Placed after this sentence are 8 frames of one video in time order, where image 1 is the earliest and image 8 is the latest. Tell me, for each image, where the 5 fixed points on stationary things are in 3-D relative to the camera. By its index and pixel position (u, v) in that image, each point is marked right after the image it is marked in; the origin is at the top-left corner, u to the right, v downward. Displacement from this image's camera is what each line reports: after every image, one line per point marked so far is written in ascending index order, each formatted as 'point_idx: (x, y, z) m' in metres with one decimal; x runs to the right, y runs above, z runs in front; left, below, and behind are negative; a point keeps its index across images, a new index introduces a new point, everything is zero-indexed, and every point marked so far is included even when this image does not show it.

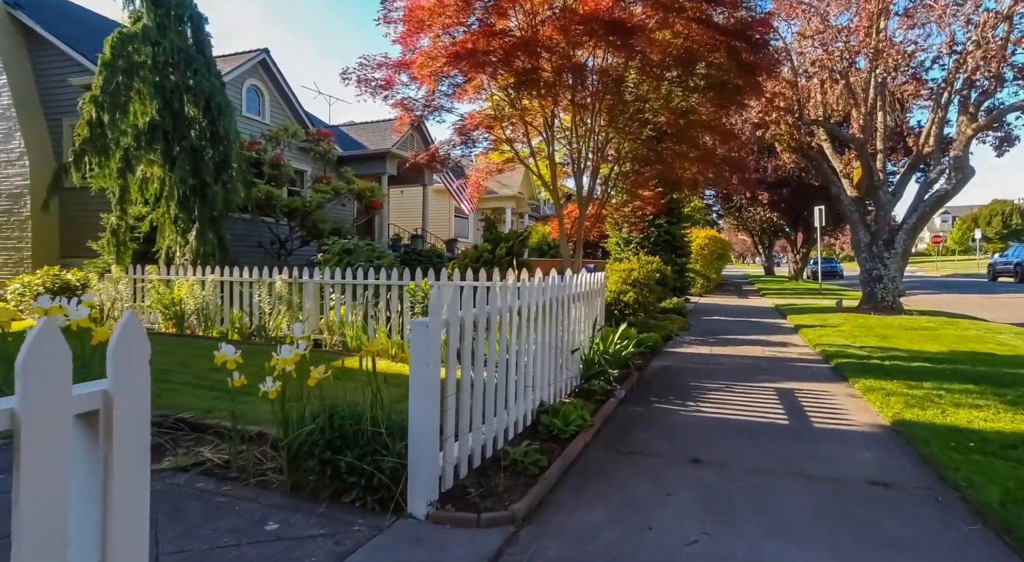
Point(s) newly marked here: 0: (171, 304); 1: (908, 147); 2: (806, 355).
0: (-4.7, -0.3, +9.4) m
1: (+10.9, +3.7, +18.9) m
2: (+4.0, -1.0, +9.2) m
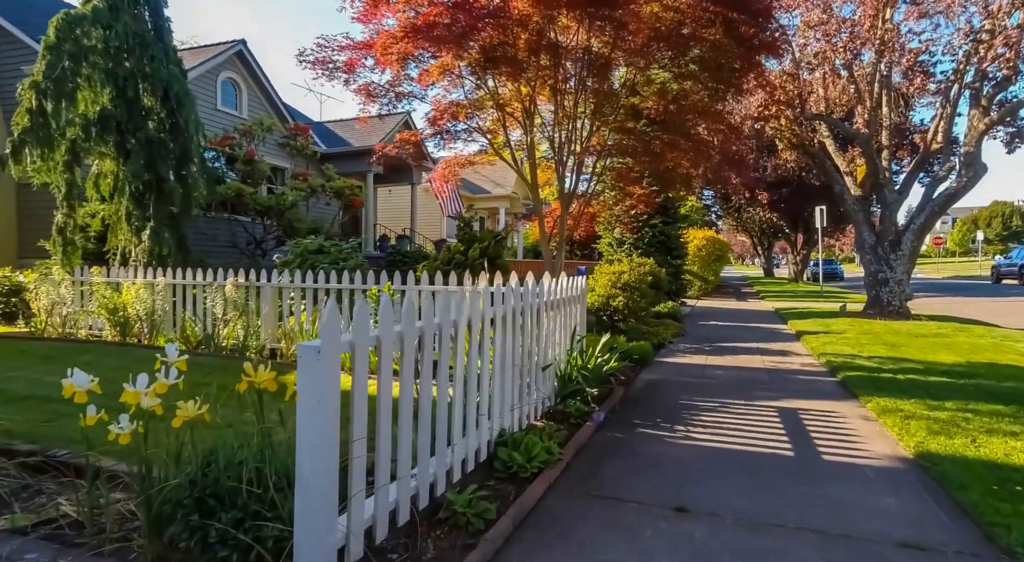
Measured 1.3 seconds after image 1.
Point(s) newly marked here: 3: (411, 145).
0: (-5.0, -0.4, +8.6) m
1: (+10.6, +3.6, +18.2) m
2: (+3.7, -1.1, +8.4) m
3: (-1.3, +1.7, +8.5) m
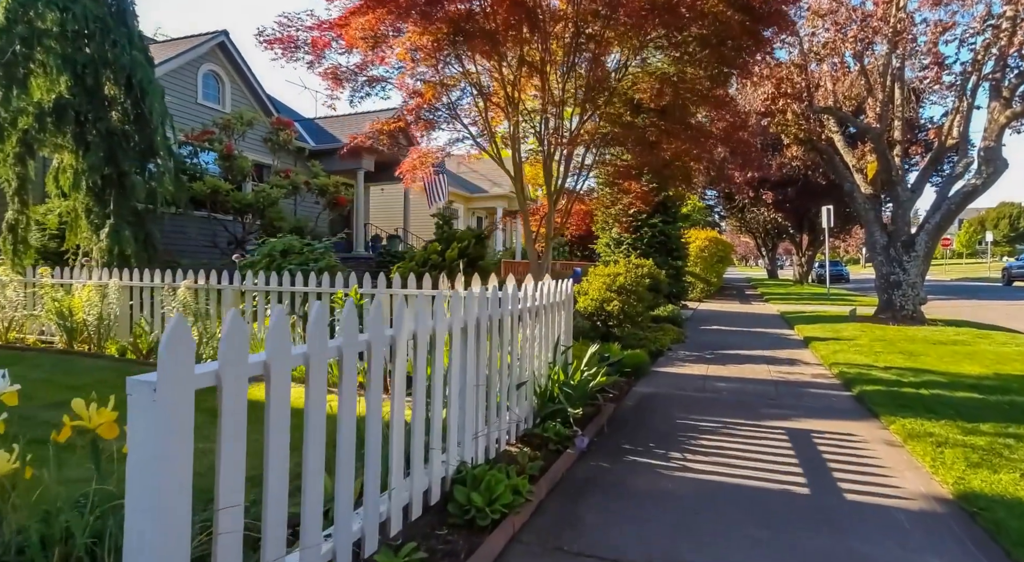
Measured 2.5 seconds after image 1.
0: (-5.2, -0.4, +7.9) m
1: (+10.5, +3.5, +17.4) m
2: (+3.5, -1.1, +7.7) m
3: (-1.4, +1.7, +7.8) m
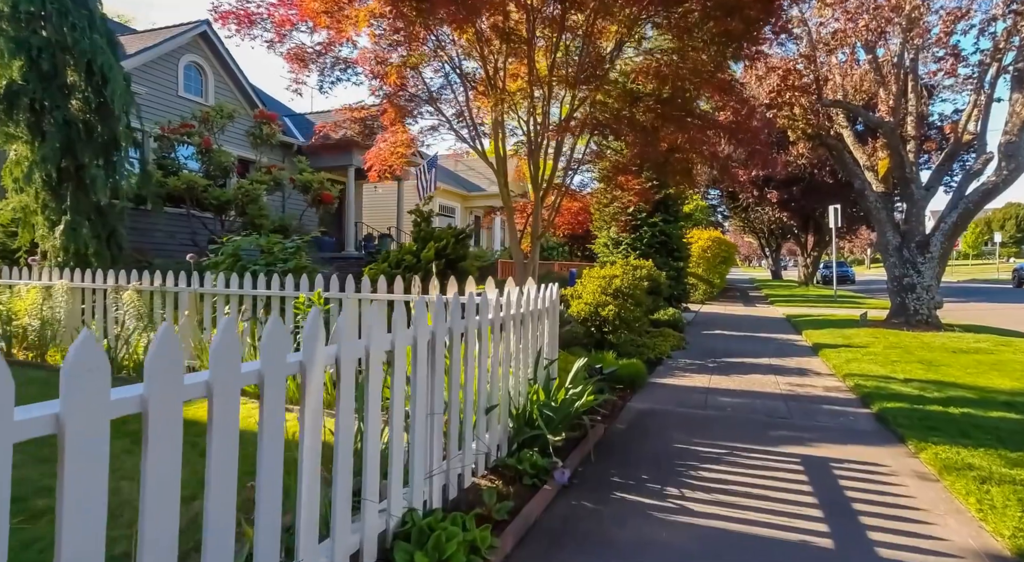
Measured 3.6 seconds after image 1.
0: (-5.3, -0.4, +7.3) m
1: (+10.4, +3.5, +16.7) m
2: (+3.3, -1.1, +7.0) m
3: (-1.6, +1.6, +7.1) m
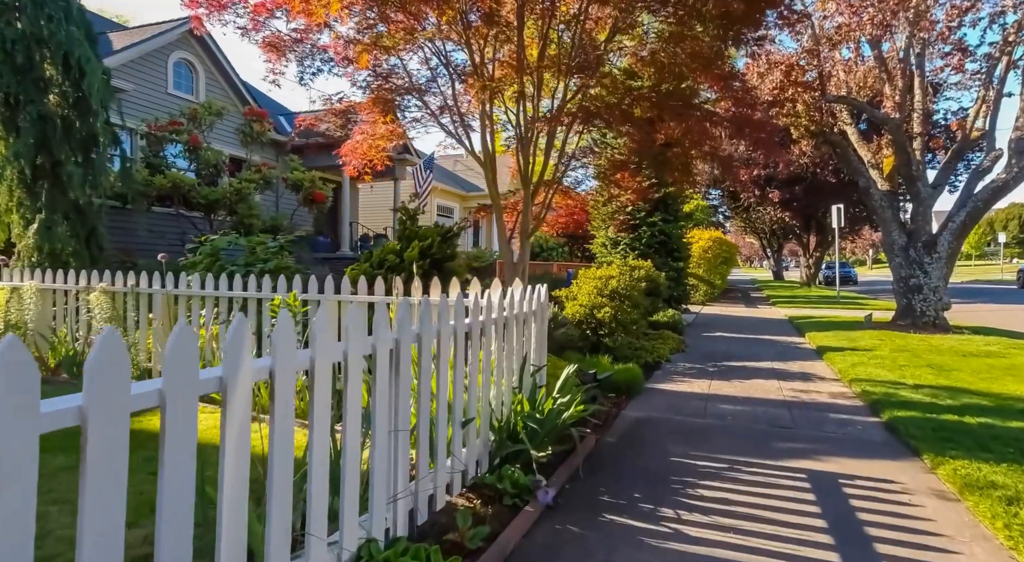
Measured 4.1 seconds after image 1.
0: (-5.4, -0.4, +6.9) m
1: (+10.3, +3.5, +16.3) m
2: (+3.2, -1.1, +6.7) m
3: (-1.7, +1.6, +6.8) m
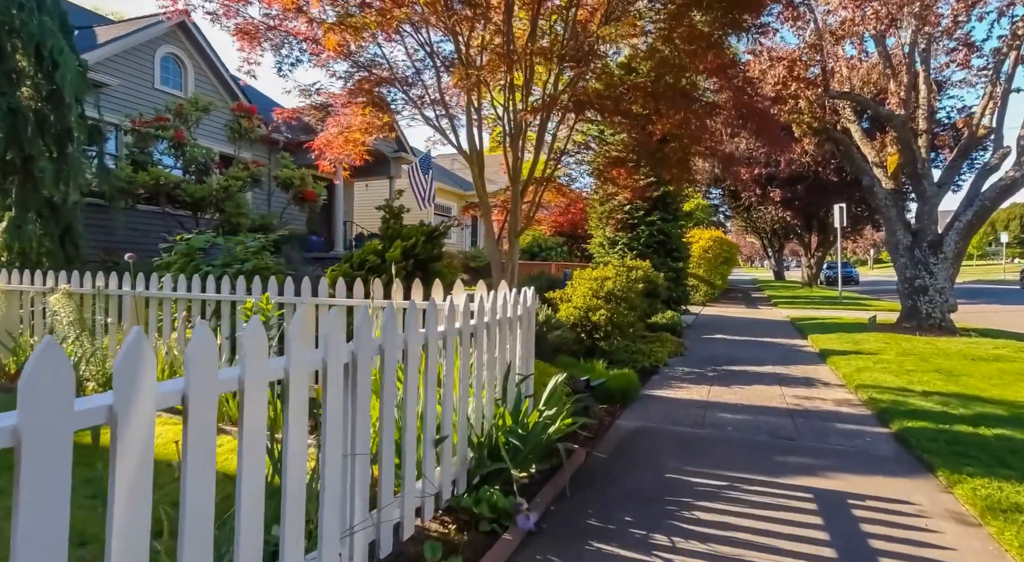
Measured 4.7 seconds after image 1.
0: (-5.5, -0.4, +6.6) m
1: (+10.2, +3.4, +16.0) m
2: (+3.1, -1.2, +6.3) m
3: (-1.8, +1.6, +6.4) m
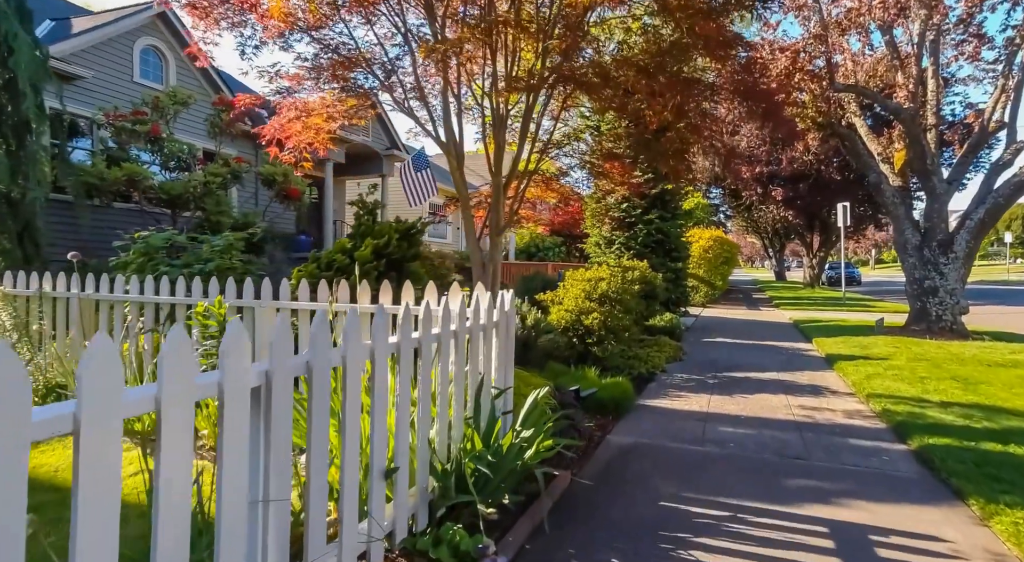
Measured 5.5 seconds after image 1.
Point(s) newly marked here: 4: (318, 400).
0: (-5.7, -0.4, +6.1) m
1: (+10.1, +3.4, +15.5) m
2: (+2.9, -1.2, +5.8) m
3: (-1.9, +1.6, +5.9) m
4: (-0.7, -0.4, +2.4) m
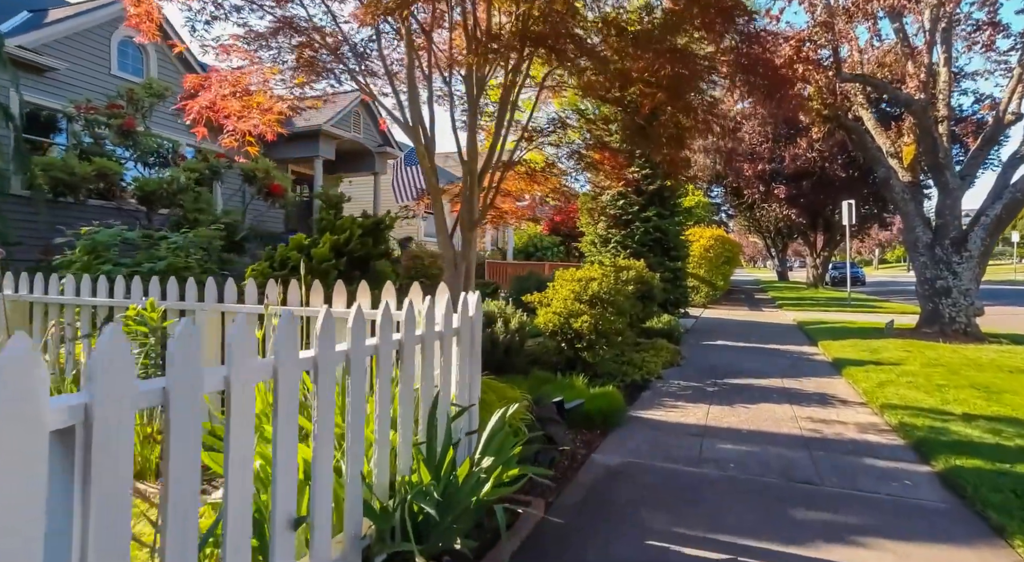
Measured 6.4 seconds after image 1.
0: (-5.9, -0.4, +5.6) m
1: (+9.9, +3.4, +14.9) m
2: (+2.8, -1.2, +5.2) m
3: (-2.1, +1.6, +5.4) m
4: (-0.9, -0.4, +1.8) m
